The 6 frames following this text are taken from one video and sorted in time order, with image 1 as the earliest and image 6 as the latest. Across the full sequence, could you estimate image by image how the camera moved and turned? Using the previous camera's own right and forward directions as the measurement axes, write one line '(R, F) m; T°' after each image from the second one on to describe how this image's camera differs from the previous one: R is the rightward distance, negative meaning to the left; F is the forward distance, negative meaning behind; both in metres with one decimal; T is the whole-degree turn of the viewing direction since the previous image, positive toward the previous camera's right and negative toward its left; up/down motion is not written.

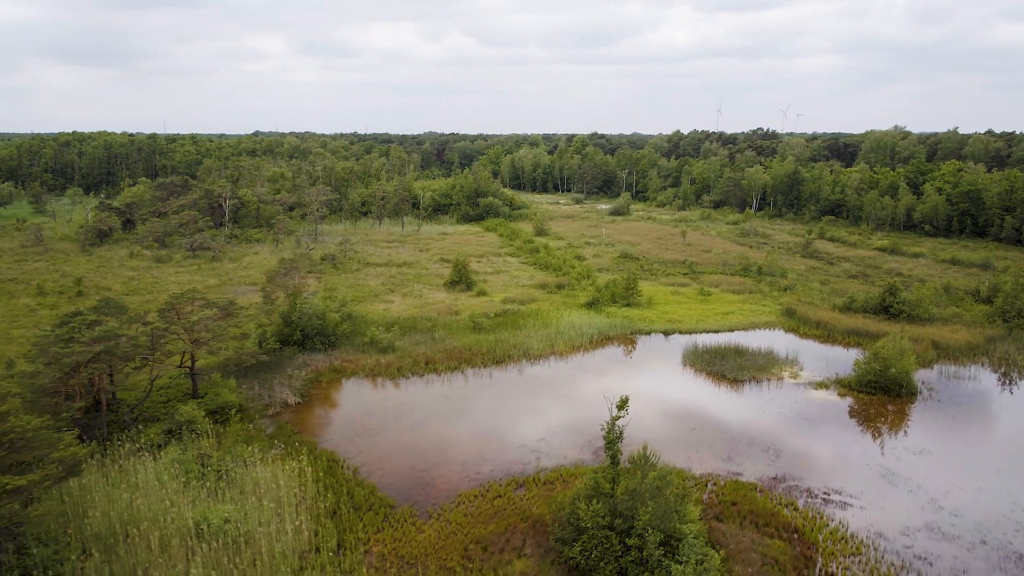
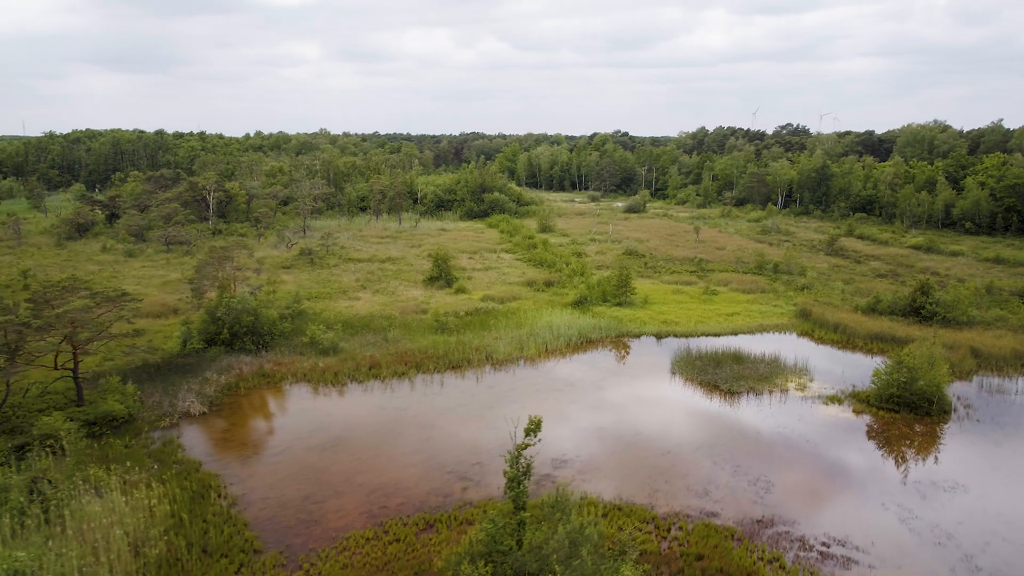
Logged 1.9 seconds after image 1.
(+1.8, +3.2) m; -2°
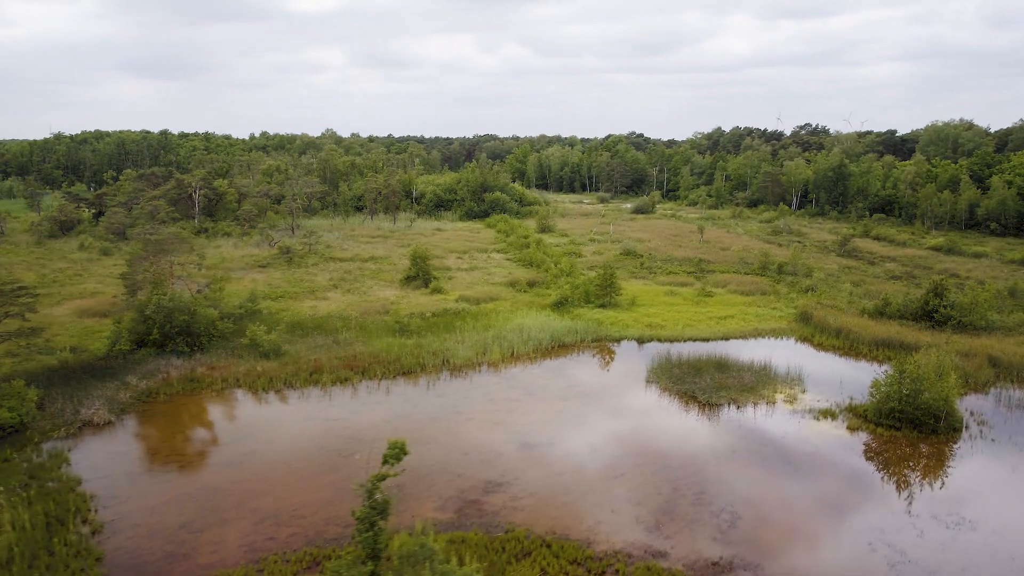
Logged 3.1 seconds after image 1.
(+1.5, +2.0) m; -2°
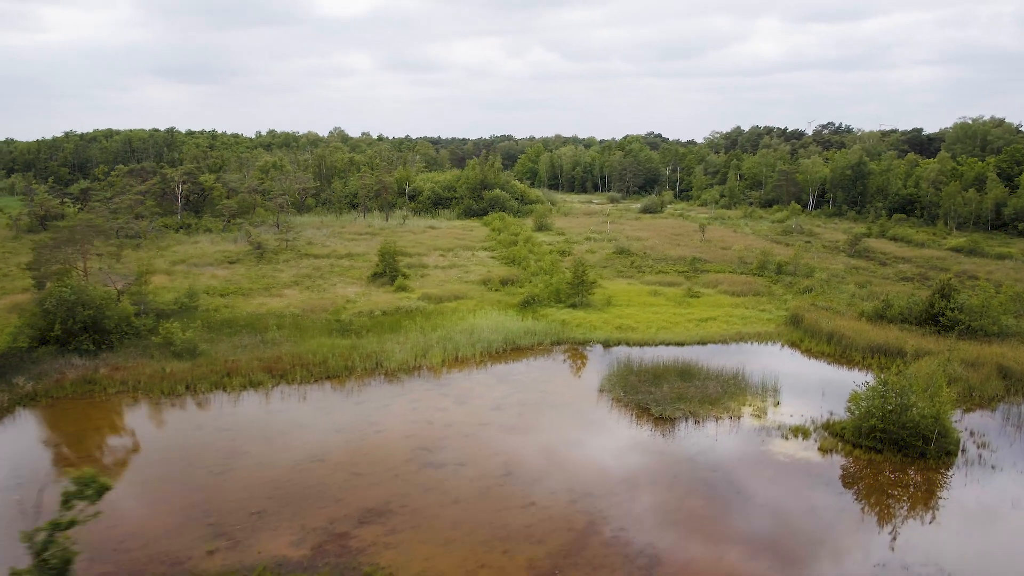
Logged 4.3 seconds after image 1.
(+1.8, +2.0) m; -2°
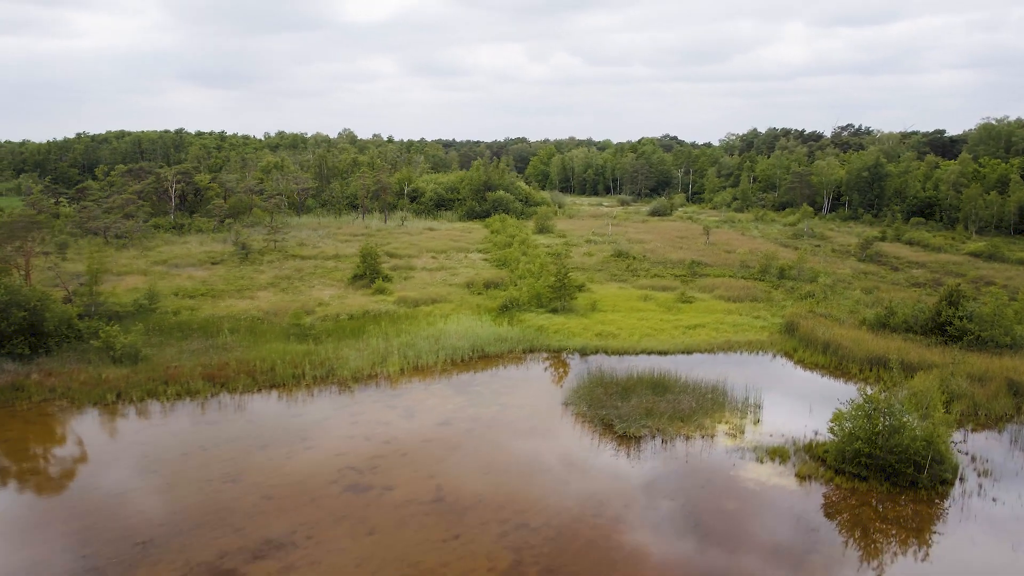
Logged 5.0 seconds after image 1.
(+1.1, +1.3) m; -2°
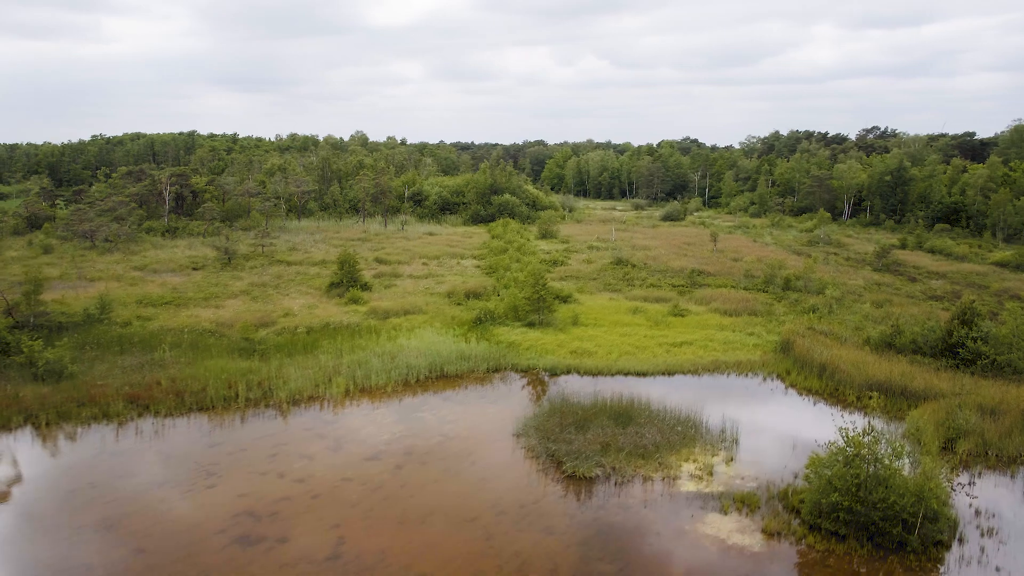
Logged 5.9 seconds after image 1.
(+1.2, +1.5) m; -2°
